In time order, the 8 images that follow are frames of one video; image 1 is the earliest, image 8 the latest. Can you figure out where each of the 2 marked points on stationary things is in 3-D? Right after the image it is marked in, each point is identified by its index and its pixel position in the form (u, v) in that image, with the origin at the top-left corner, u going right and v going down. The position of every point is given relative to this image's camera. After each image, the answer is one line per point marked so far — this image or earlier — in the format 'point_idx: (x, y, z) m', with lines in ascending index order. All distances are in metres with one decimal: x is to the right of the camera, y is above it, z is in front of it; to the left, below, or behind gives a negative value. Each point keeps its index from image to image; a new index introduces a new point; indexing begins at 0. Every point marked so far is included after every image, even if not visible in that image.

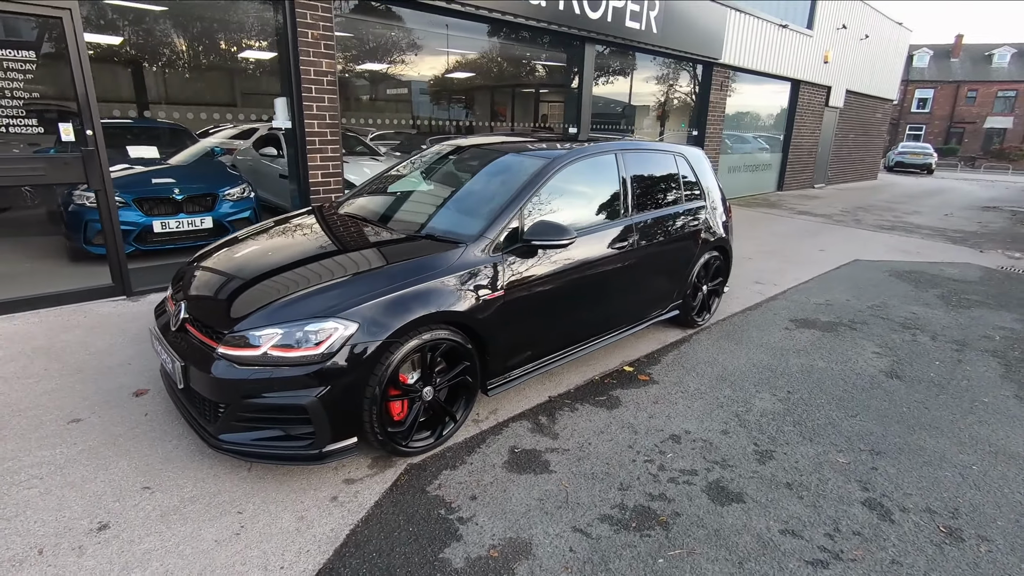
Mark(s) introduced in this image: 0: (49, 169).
0: (-3.9, +1.0, +4.5) m
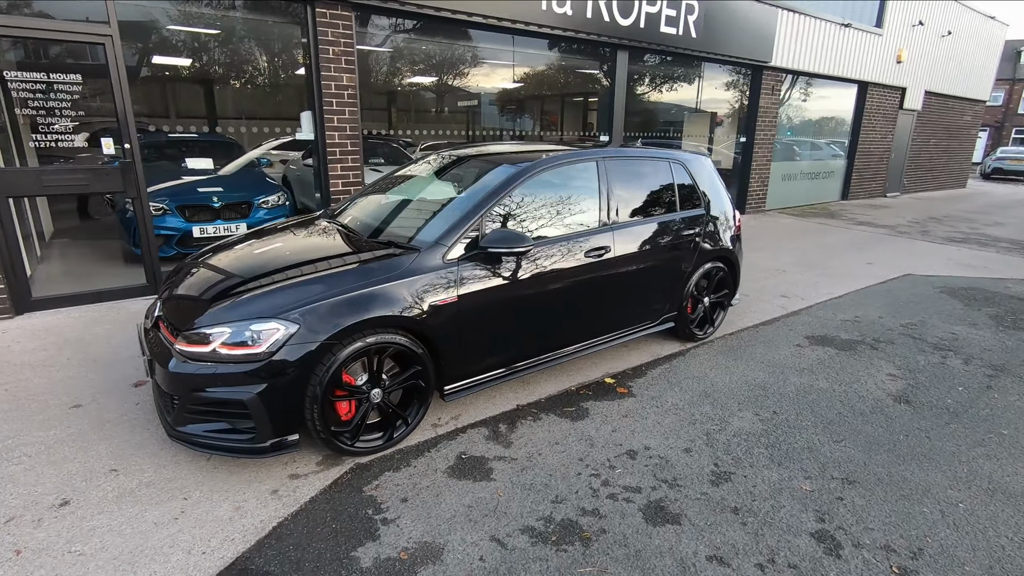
0: (-4.0, +1.0, +5.0) m
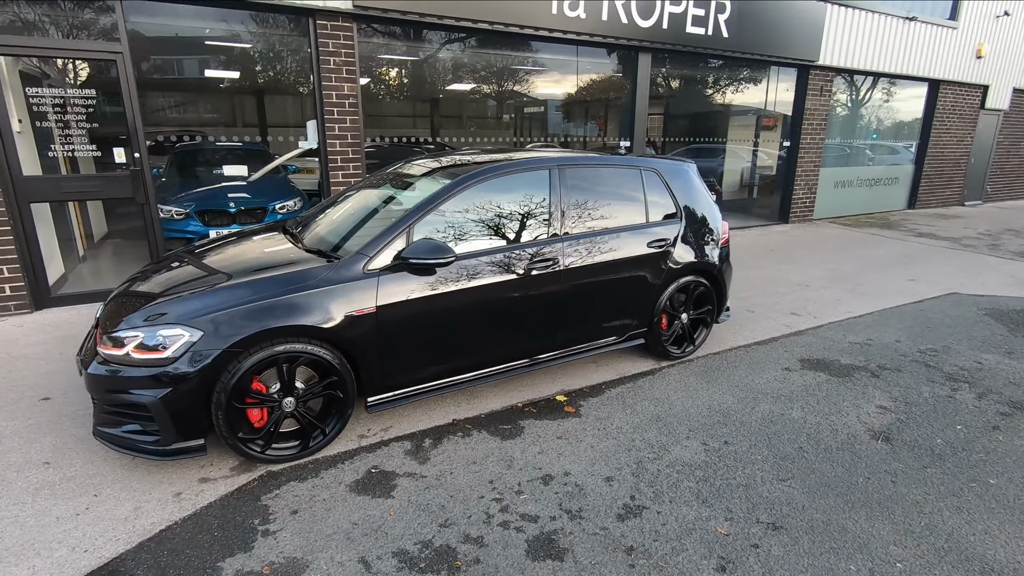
0: (-4.1, +1.0, +5.4) m
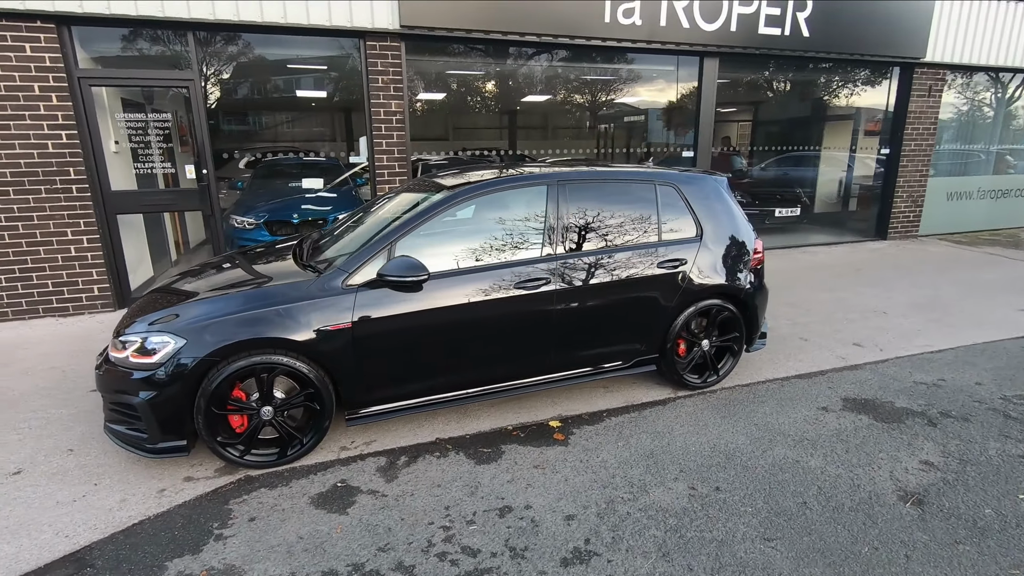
0: (-3.7, +1.0, +6.0) m
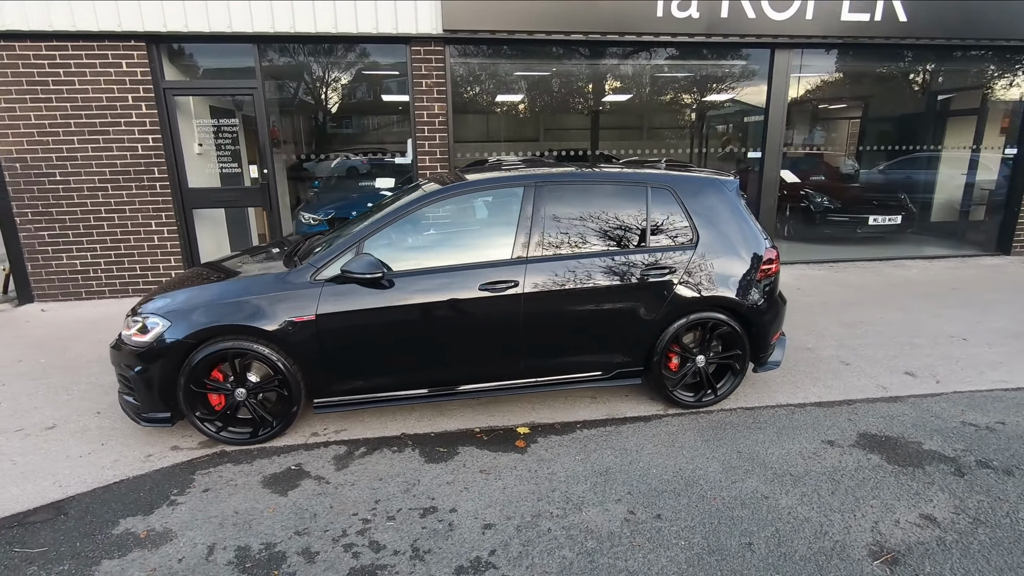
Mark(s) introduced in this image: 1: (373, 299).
0: (-3.3, +1.1, +6.6) m
1: (-0.8, -0.1, +3.3) m
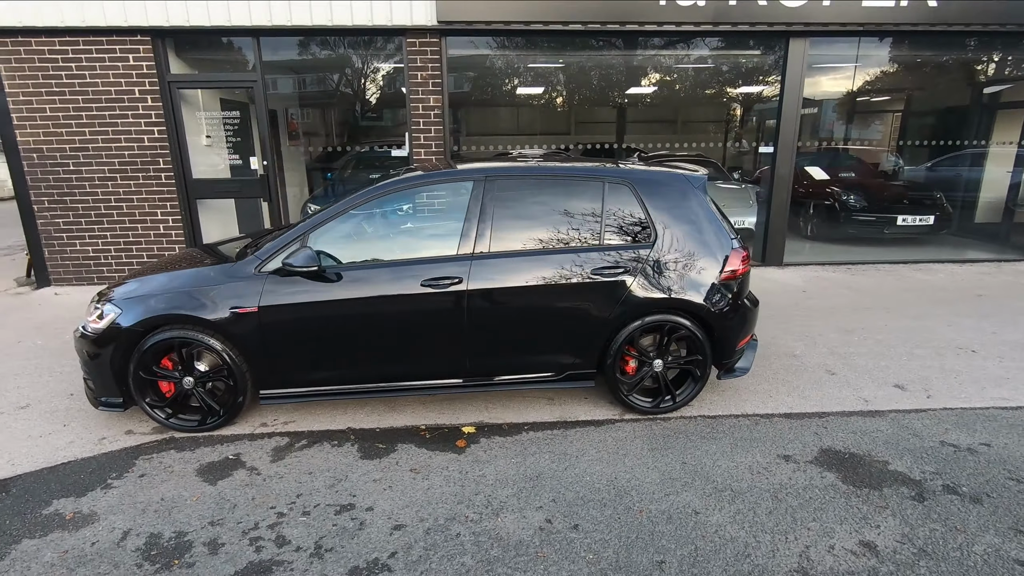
0: (-3.4, +1.3, +6.8) m
1: (-1.2, 0.0, +3.3) m
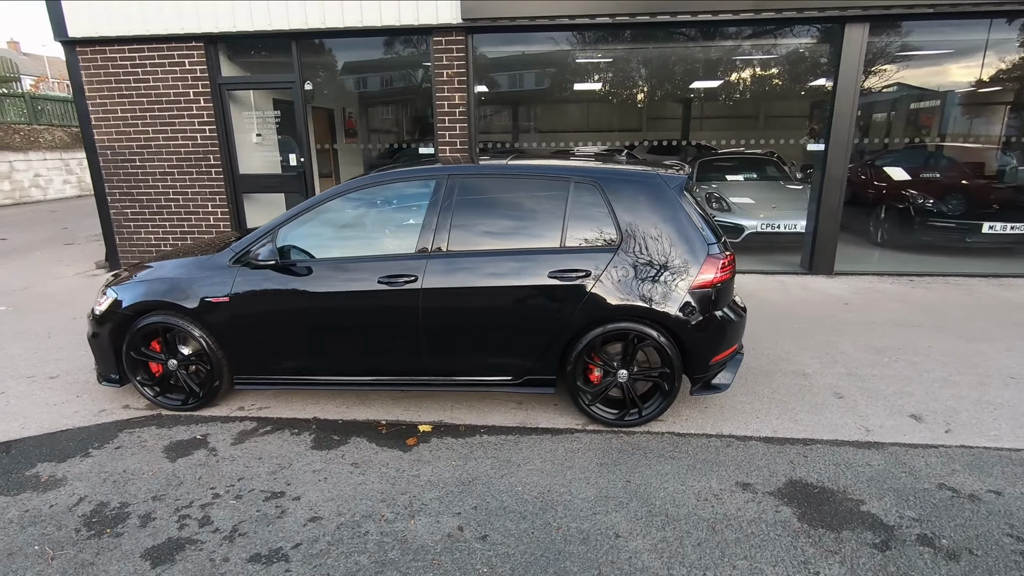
0: (-3.0, +1.4, +7.2) m
1: (-1.4, 0.0, +3.4) m
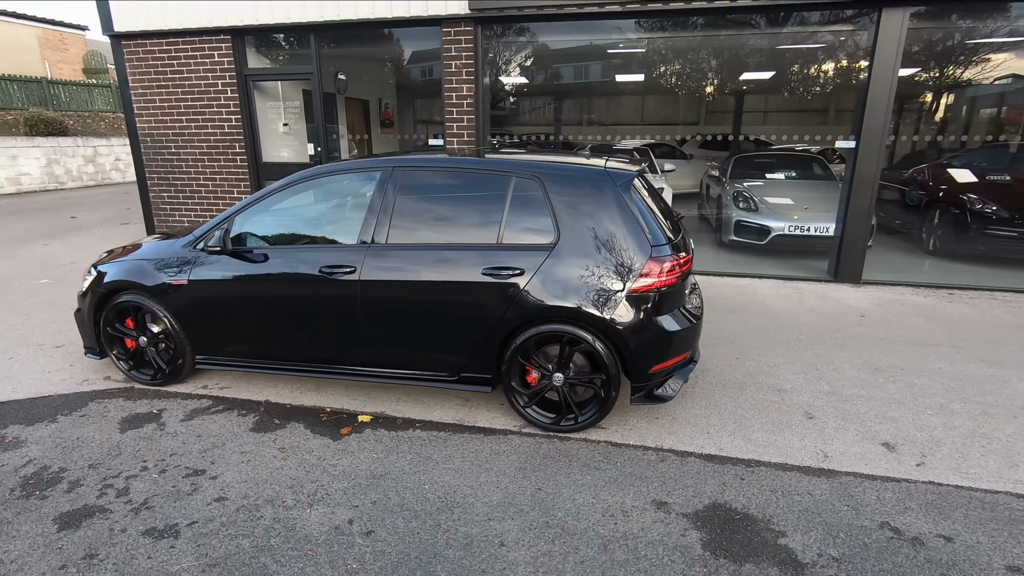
0: (-2.9, +1.6, +7.4) m
1: (-1.8, +0.1, +3.5) m
